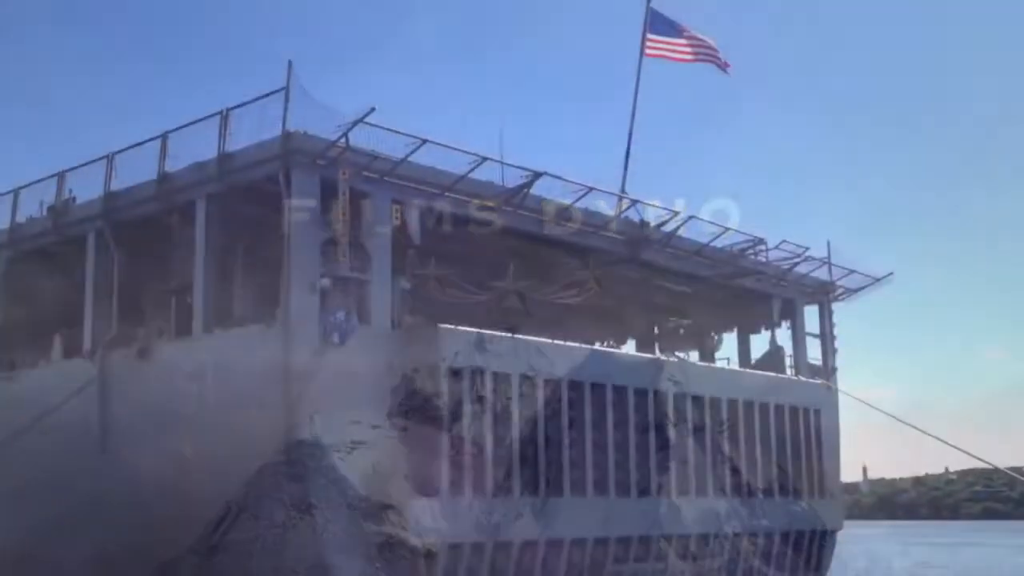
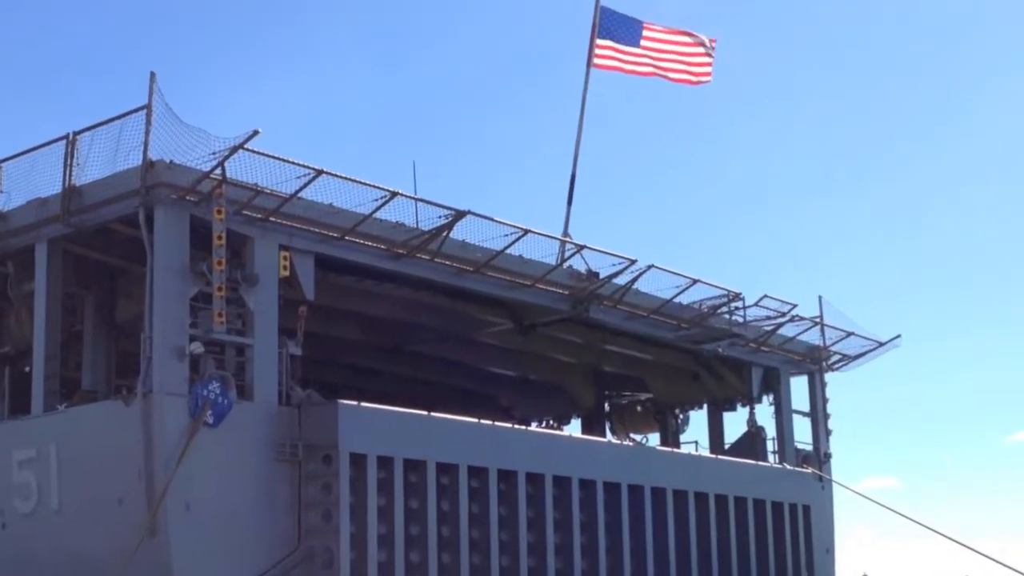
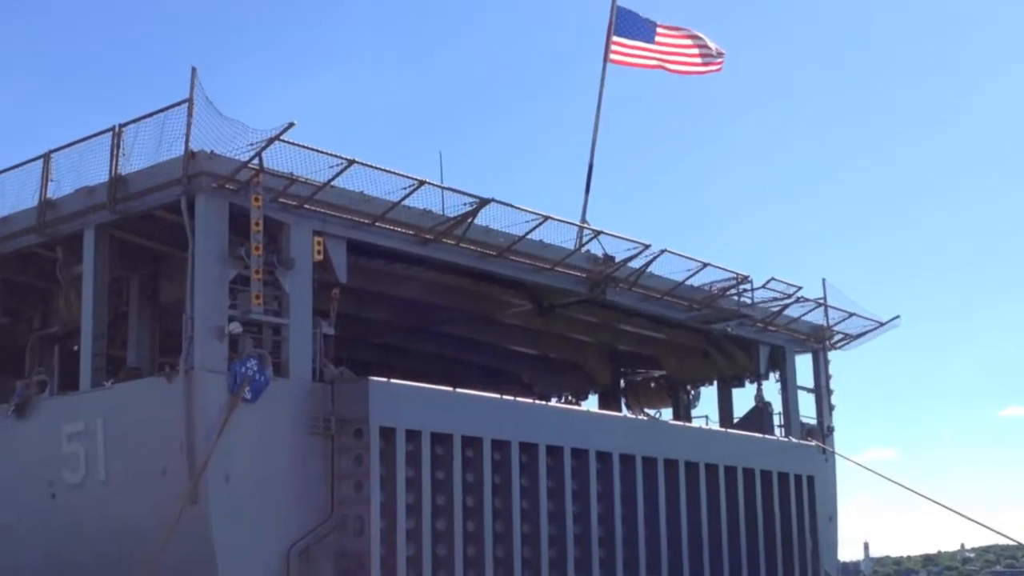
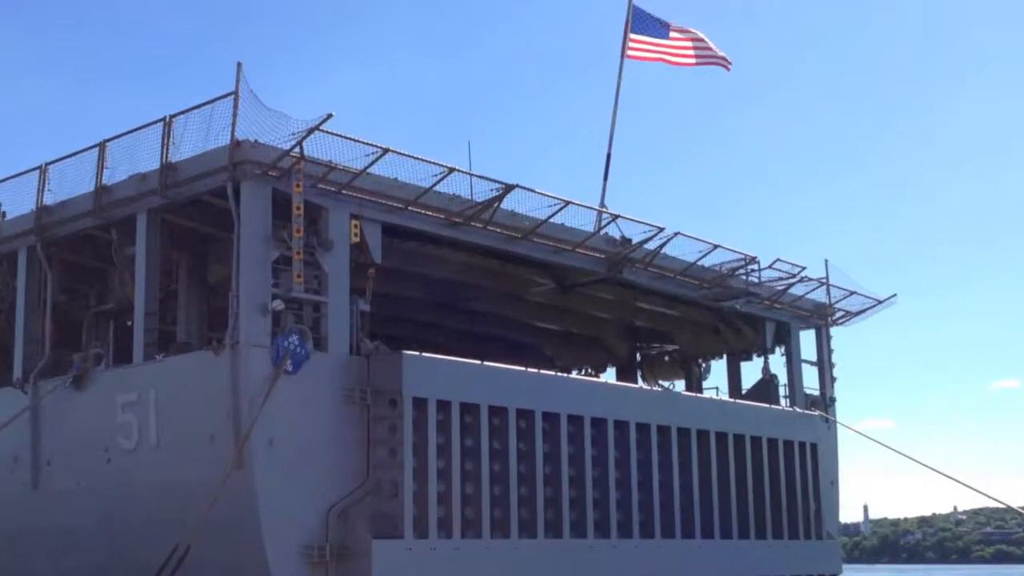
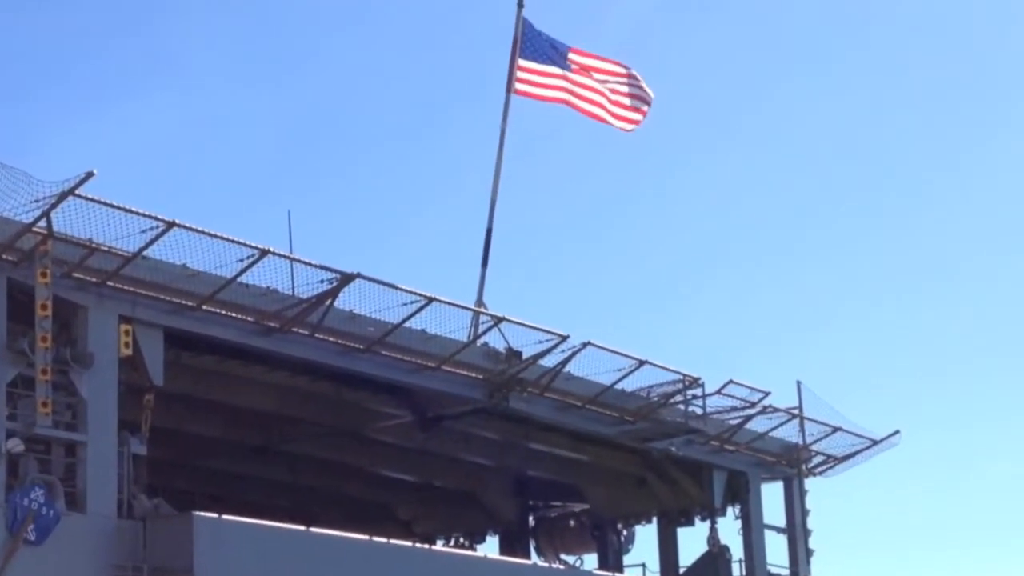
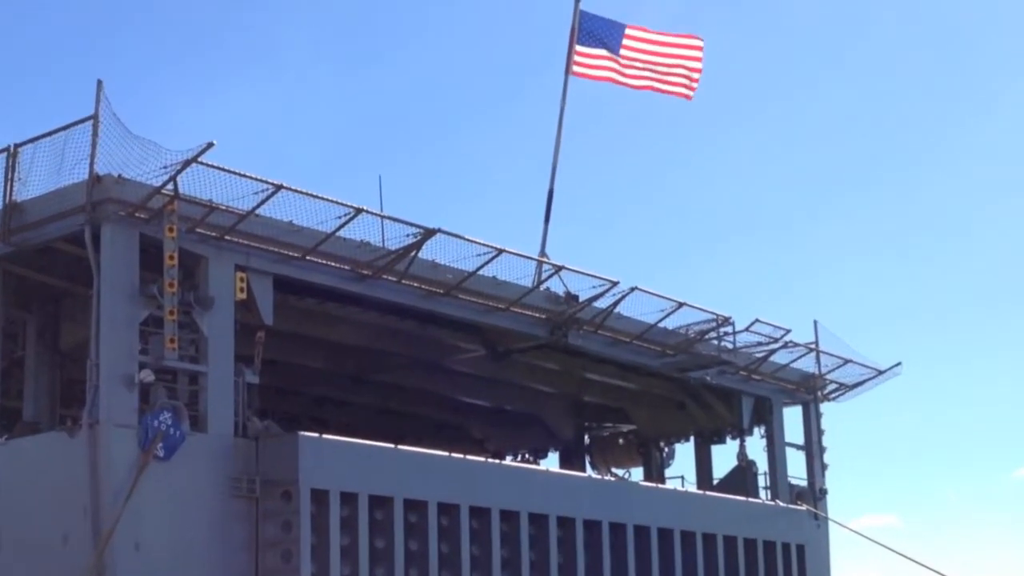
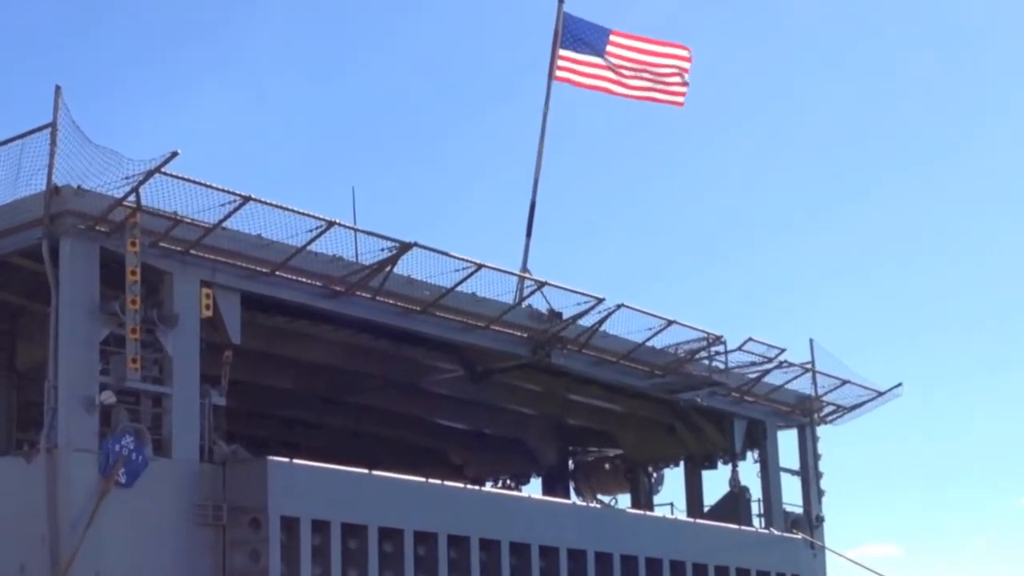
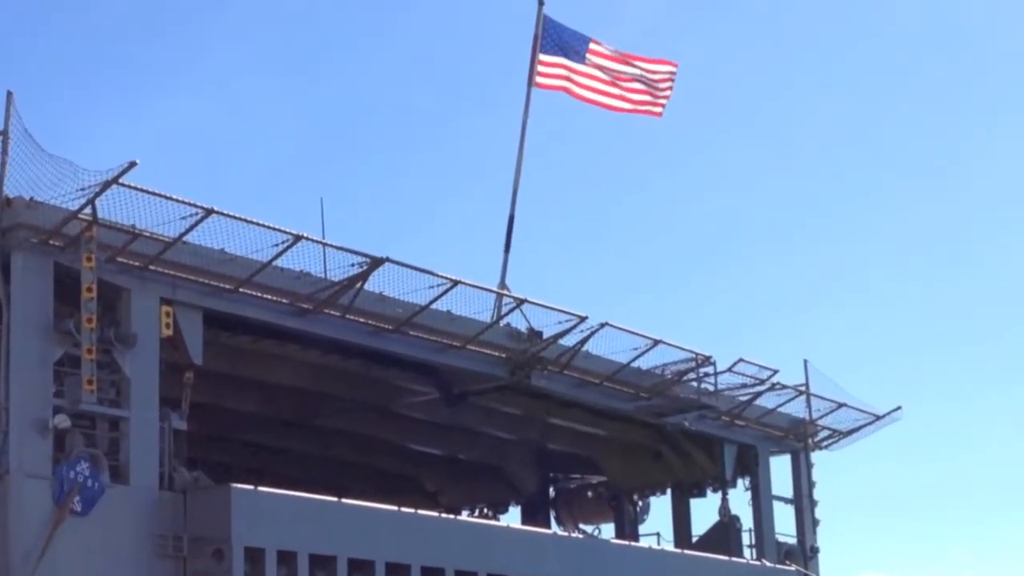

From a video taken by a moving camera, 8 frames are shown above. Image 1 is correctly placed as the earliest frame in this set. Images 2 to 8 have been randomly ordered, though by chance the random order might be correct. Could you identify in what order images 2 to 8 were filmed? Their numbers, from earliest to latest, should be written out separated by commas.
4, 3, 2, 6, 7, 8, 5
